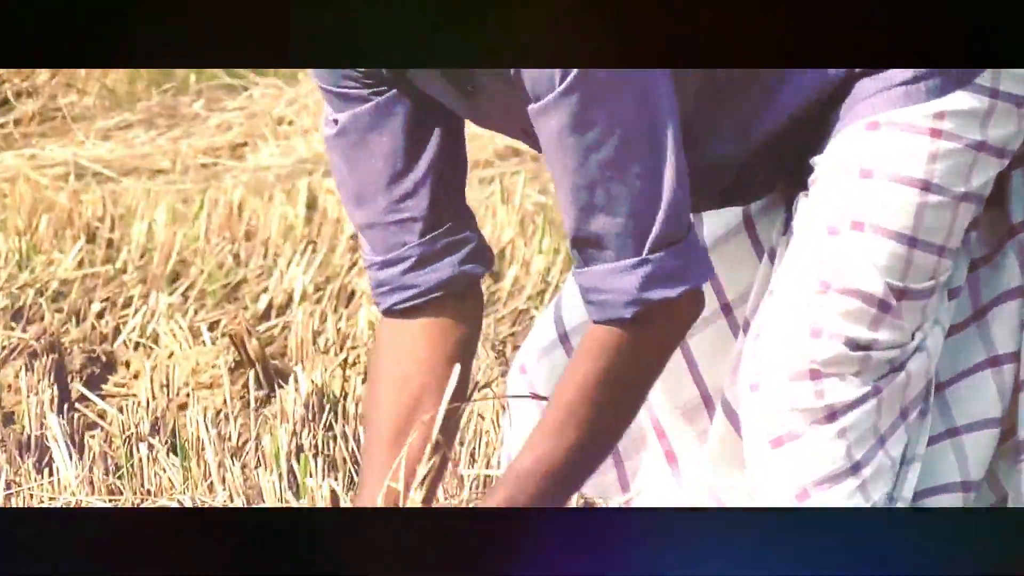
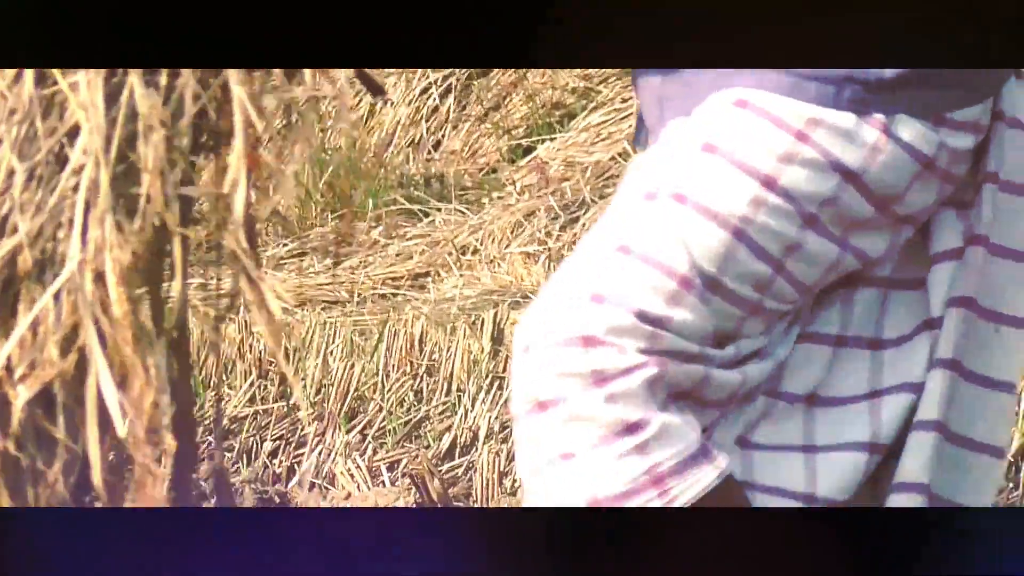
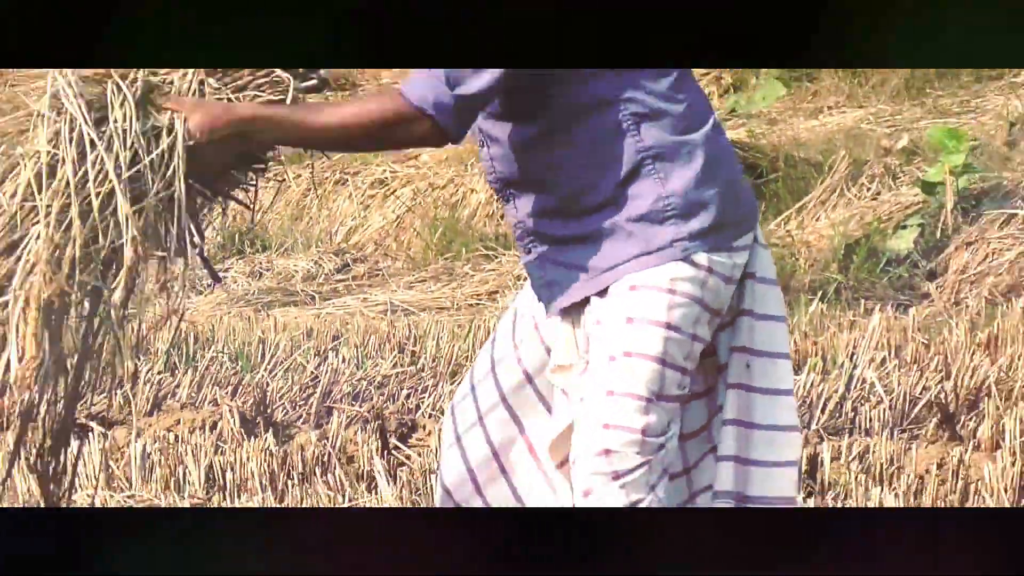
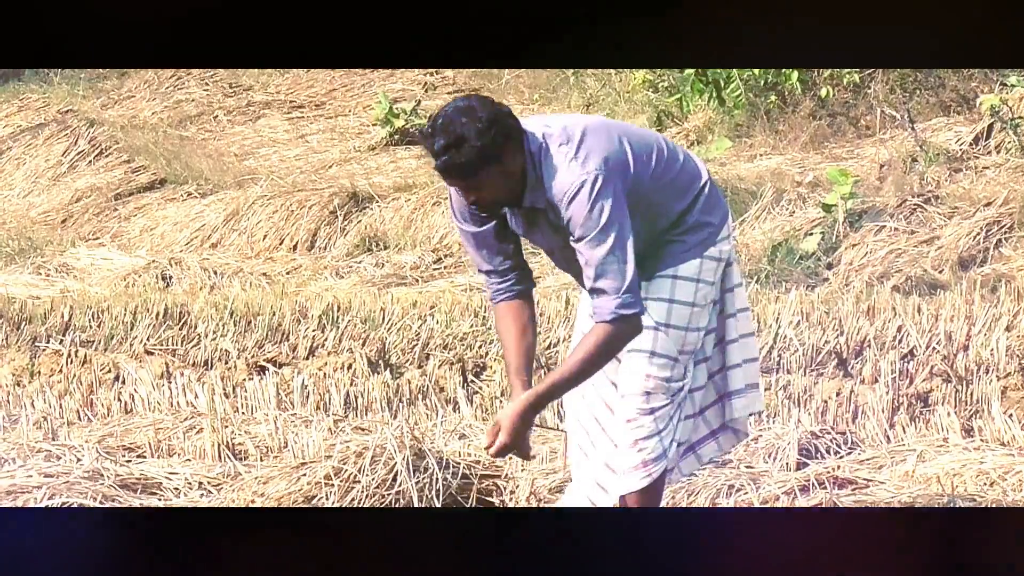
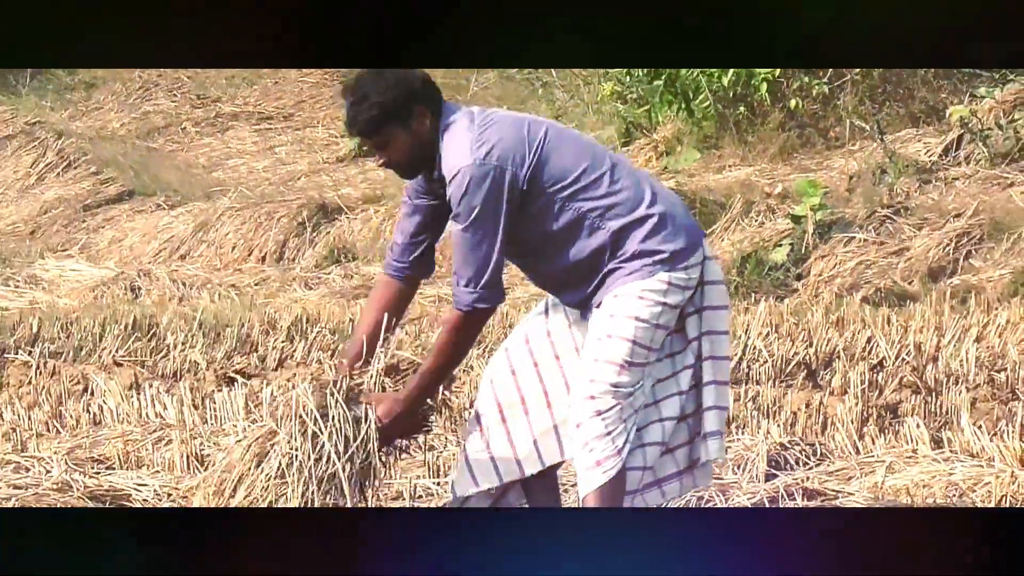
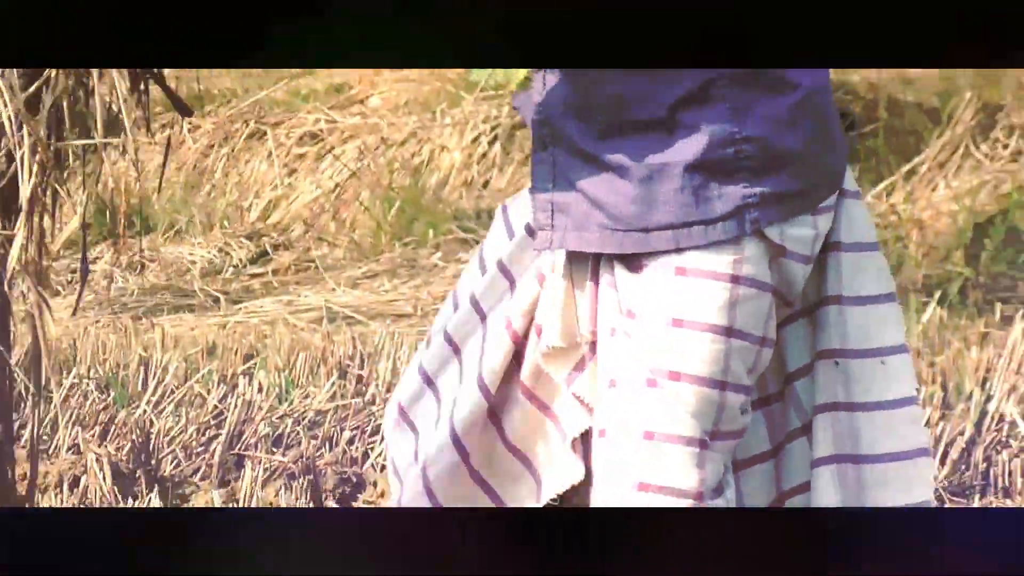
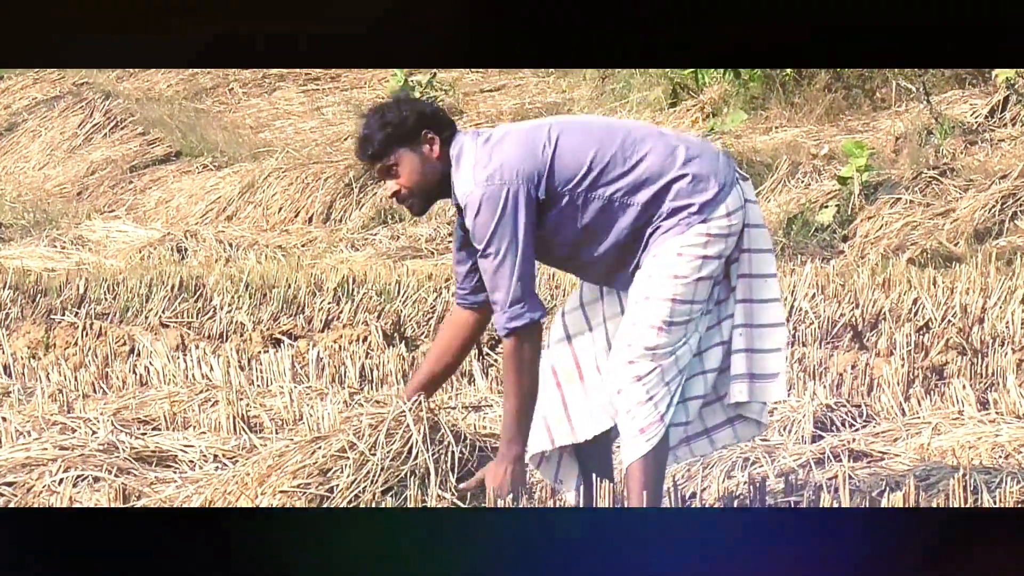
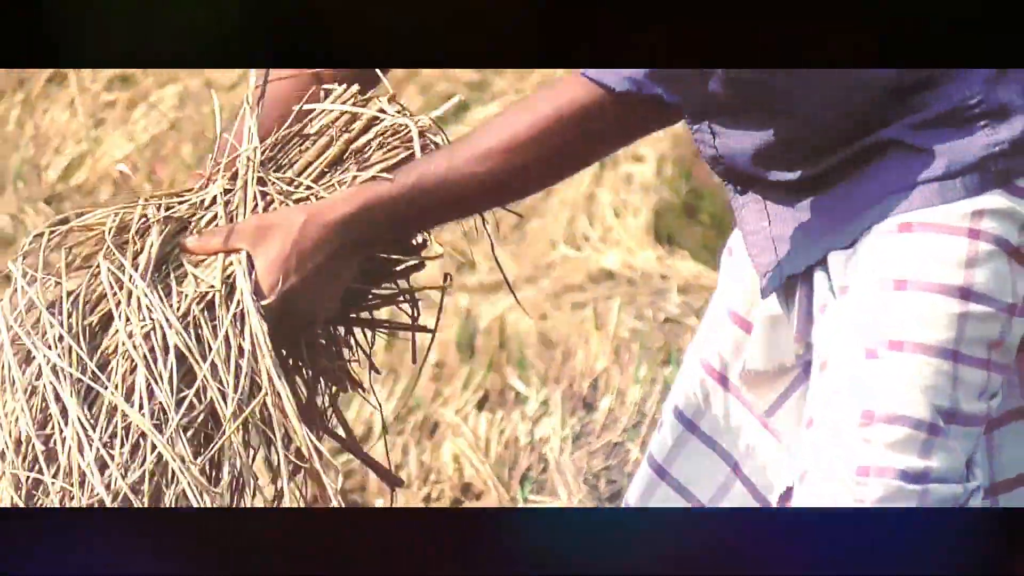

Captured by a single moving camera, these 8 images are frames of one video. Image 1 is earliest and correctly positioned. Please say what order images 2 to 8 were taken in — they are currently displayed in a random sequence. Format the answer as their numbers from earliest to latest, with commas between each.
8, 2, 6, 3, 5, 4, 7
